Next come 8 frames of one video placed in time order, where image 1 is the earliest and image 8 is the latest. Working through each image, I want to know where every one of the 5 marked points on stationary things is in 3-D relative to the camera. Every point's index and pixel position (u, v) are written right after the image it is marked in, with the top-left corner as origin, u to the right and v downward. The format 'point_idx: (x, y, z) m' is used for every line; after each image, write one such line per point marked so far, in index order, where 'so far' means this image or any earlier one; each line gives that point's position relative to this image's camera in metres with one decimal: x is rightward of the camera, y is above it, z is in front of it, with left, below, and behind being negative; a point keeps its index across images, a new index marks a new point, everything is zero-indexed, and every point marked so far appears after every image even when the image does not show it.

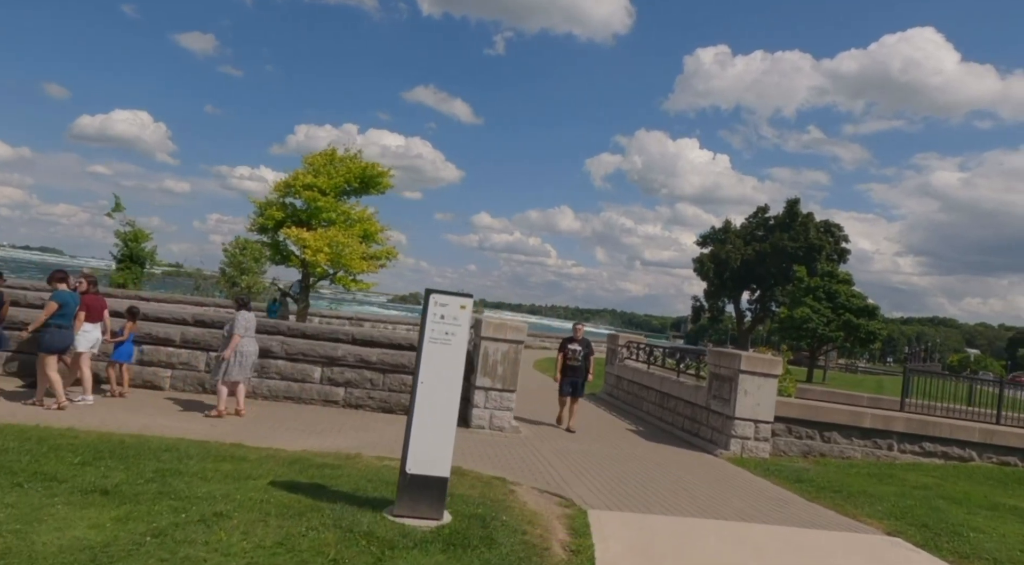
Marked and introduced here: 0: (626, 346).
0: (+3.0, -1.7, +18.4) m
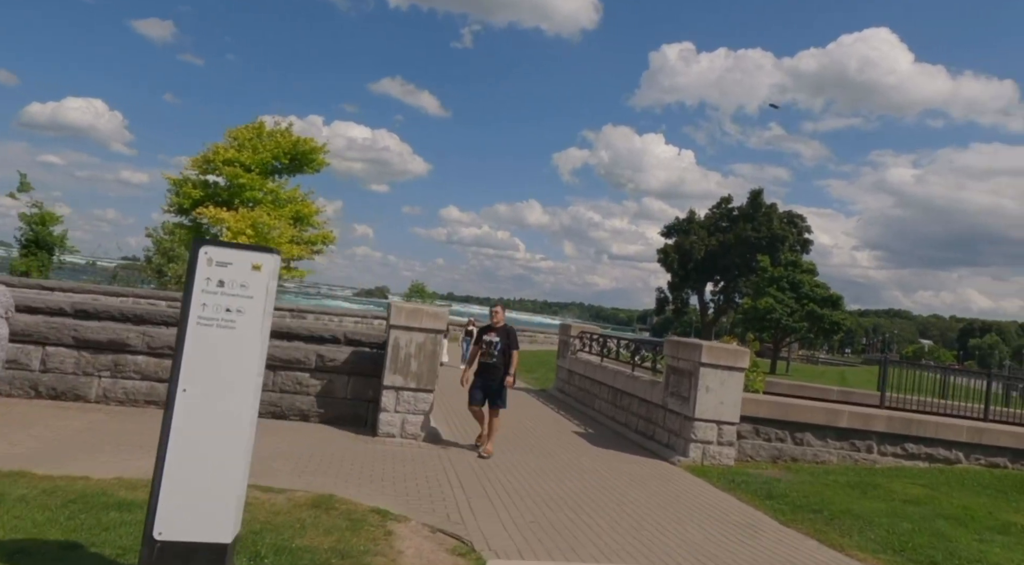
0: (+1.6, -1.3, +16.7) m
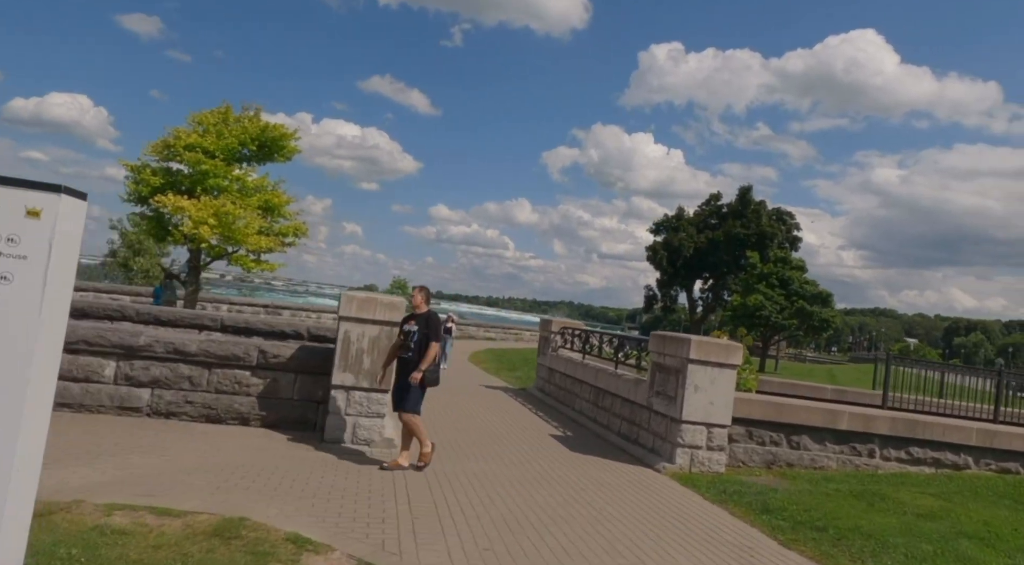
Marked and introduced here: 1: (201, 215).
0: (+1.1, -1.2, +15.7) m
1: (-8.4, +1.8, +18.8) m
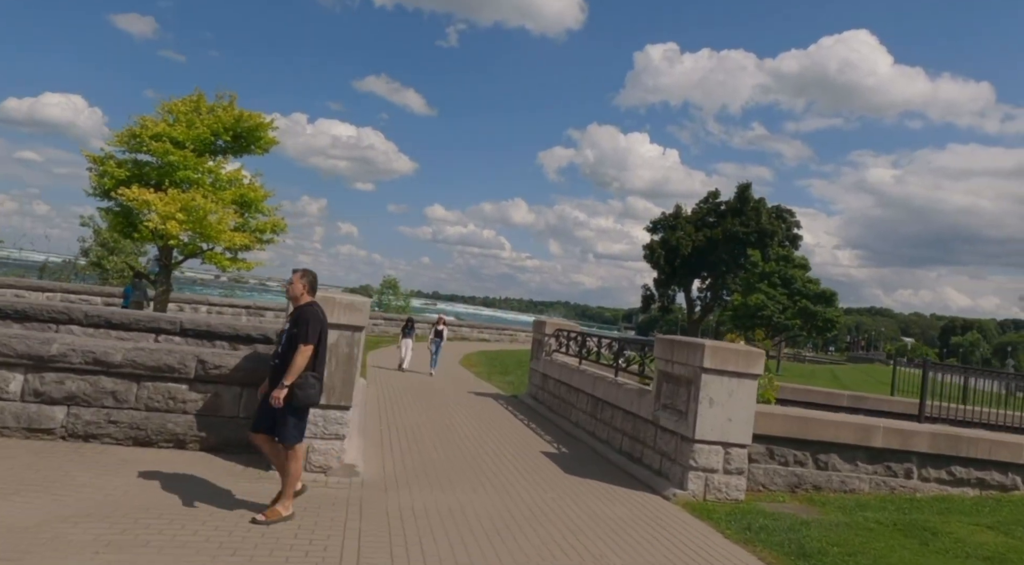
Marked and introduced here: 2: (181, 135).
0: (+0.9, -1.1, +14.5) m
1: (-8.6, +1.8, +17.5) m
2: (-8.9, +4.0, +18.7) m
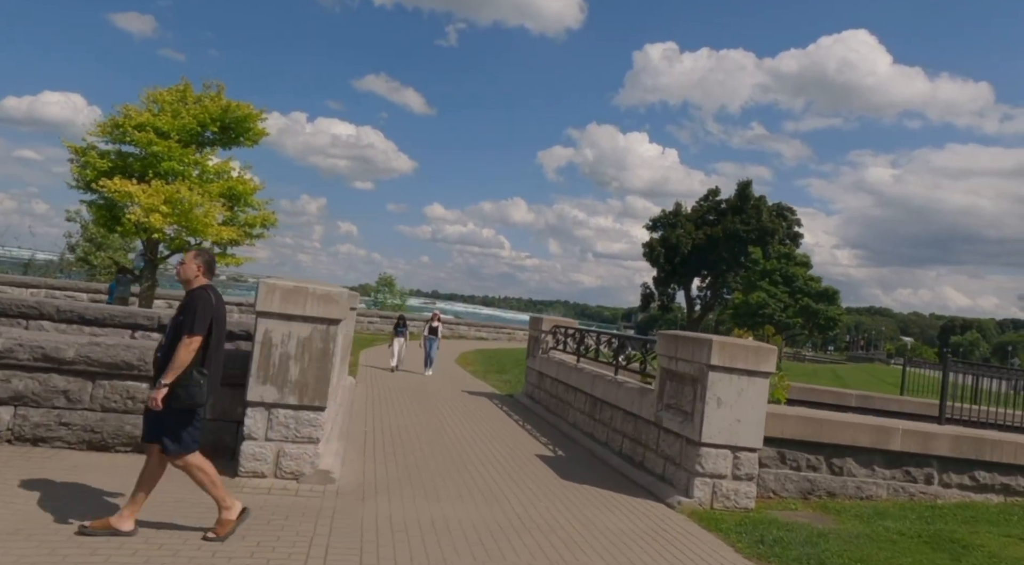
0: (+0.8, -1.0, +13.9) m
1: (-8.7, +2.0, +16.9) m
2: (-9.0, +4.1, +18.1) m
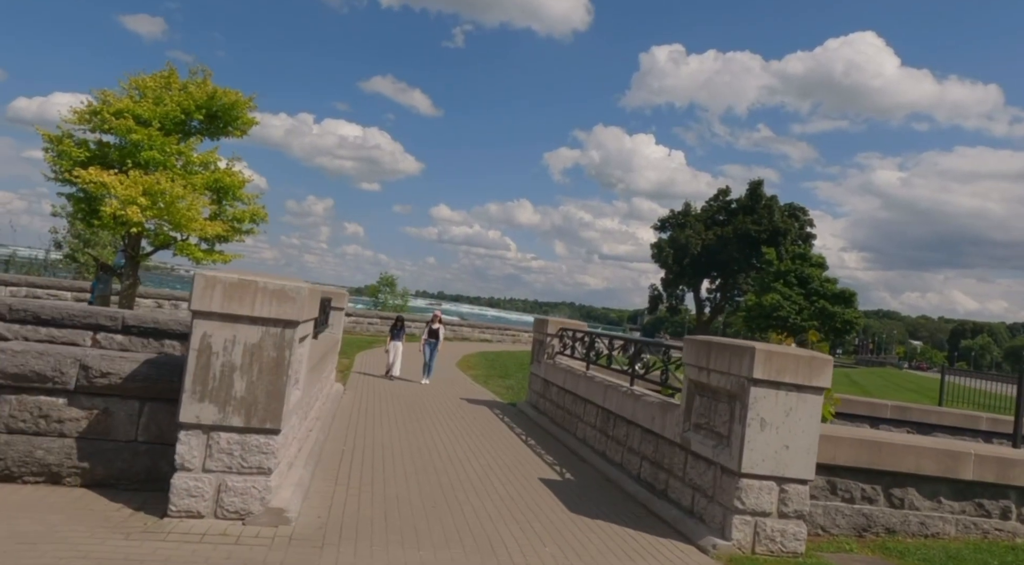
0: (+0.8, -1.0, +12.7) m
1: (-8.7, +2.0, +15.8) m
2: (-8.9, +4.1, +16.9) m
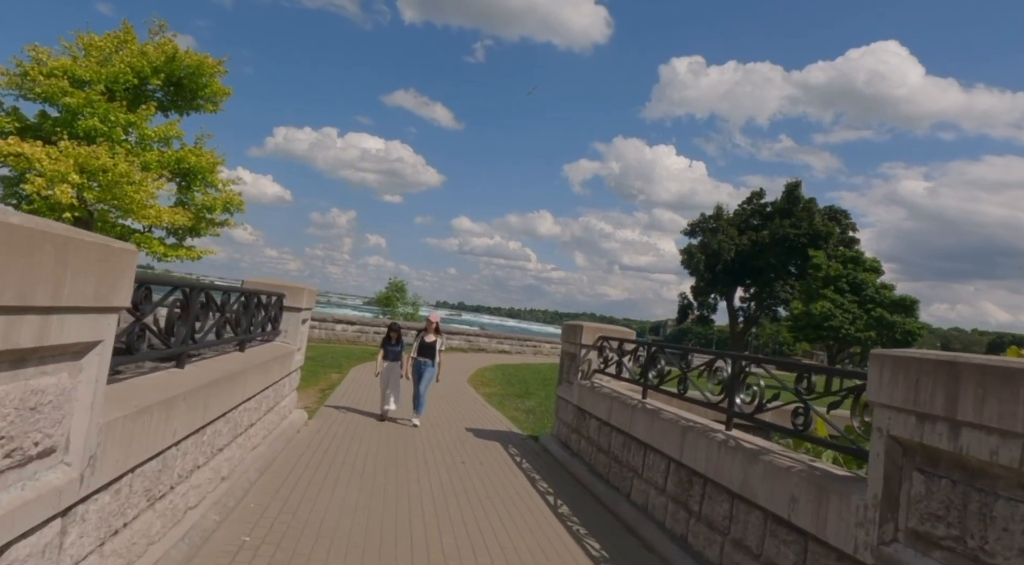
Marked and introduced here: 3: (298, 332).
0: (+1.1, -0.9, +9.3) m
1: (-8.3, +2.1, +12.7) m
2: (-8.4, +4.2, +13.9) m
3: (-2.7, -0.6, +8.8) m
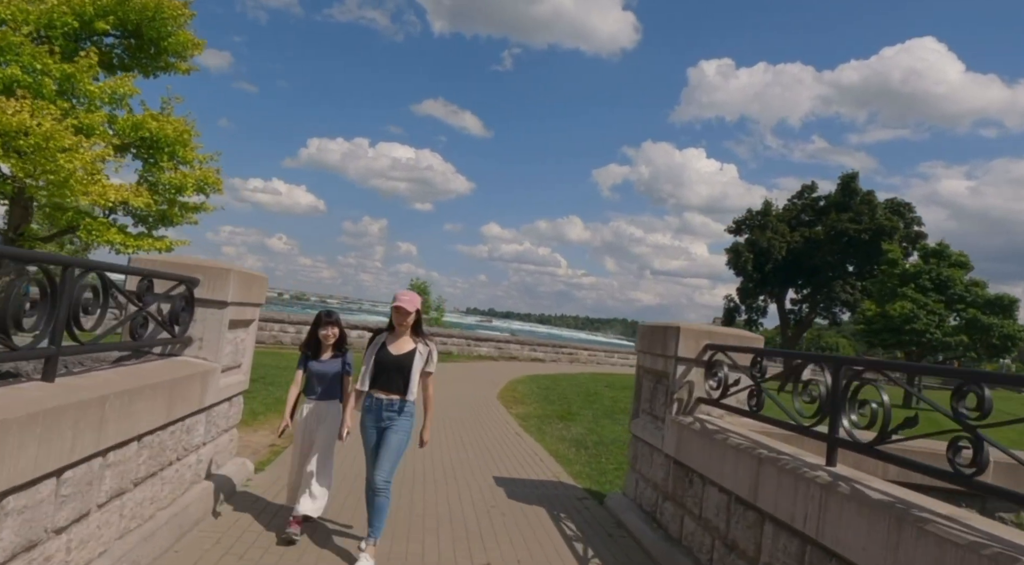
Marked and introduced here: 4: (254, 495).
0: (+1.6, -0.7, +5.8) m
1: (-7.7, +2.2, +9.7) m
2: (-7.8, +4.3, +10.9) m
3: (-2.3, -0.5, +5.5) m
4: (-2.1, -1.7, +6.2) m
